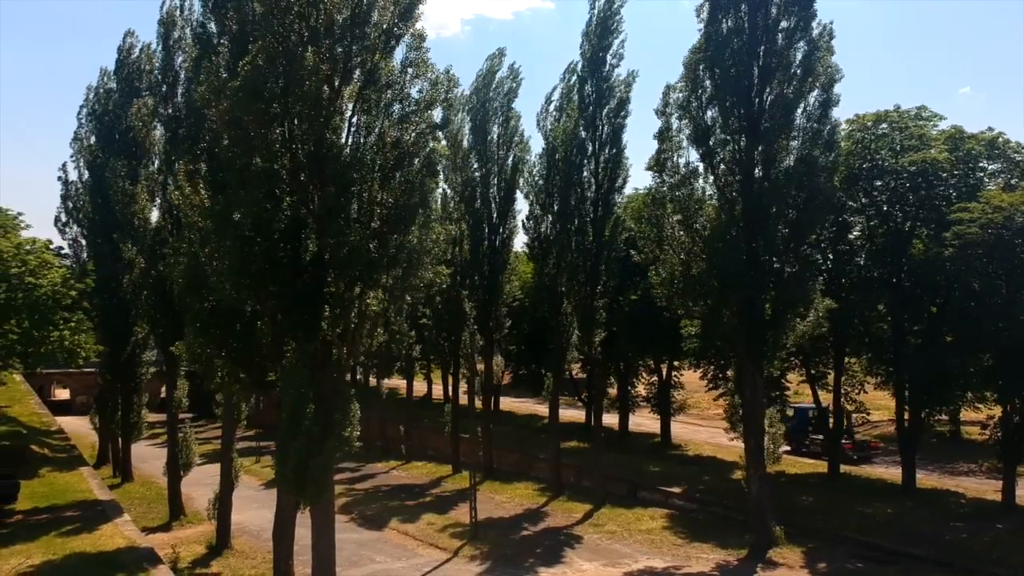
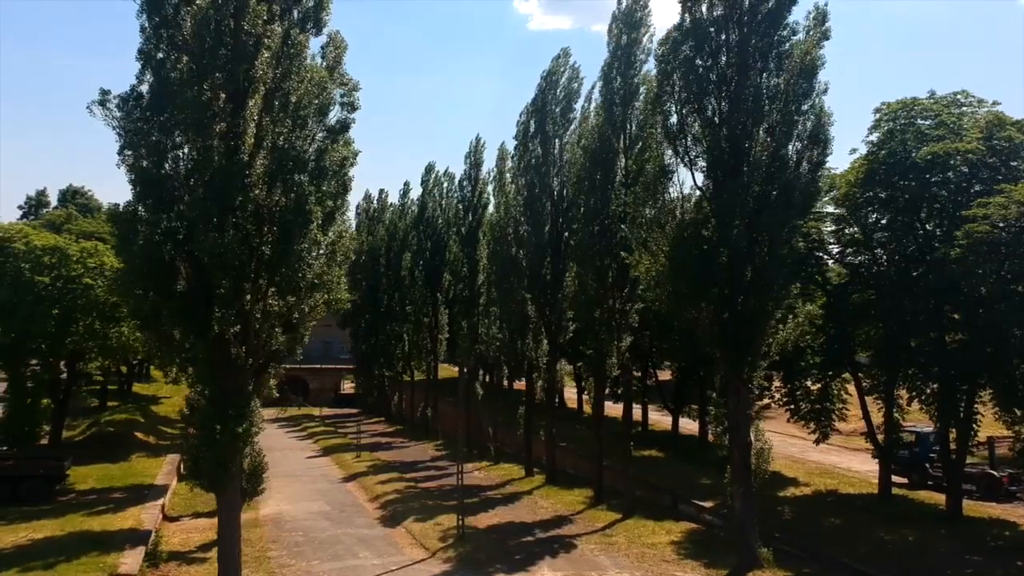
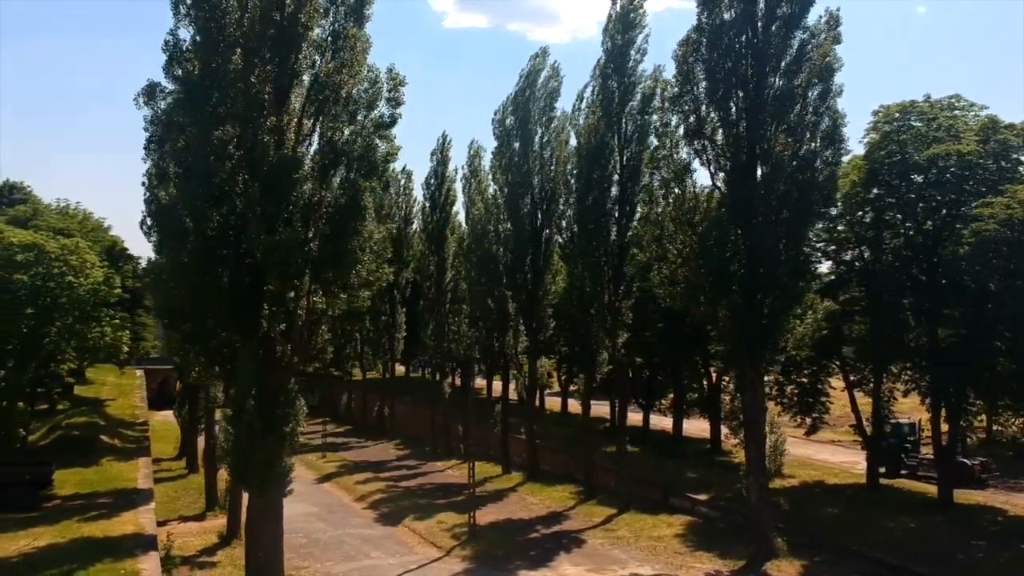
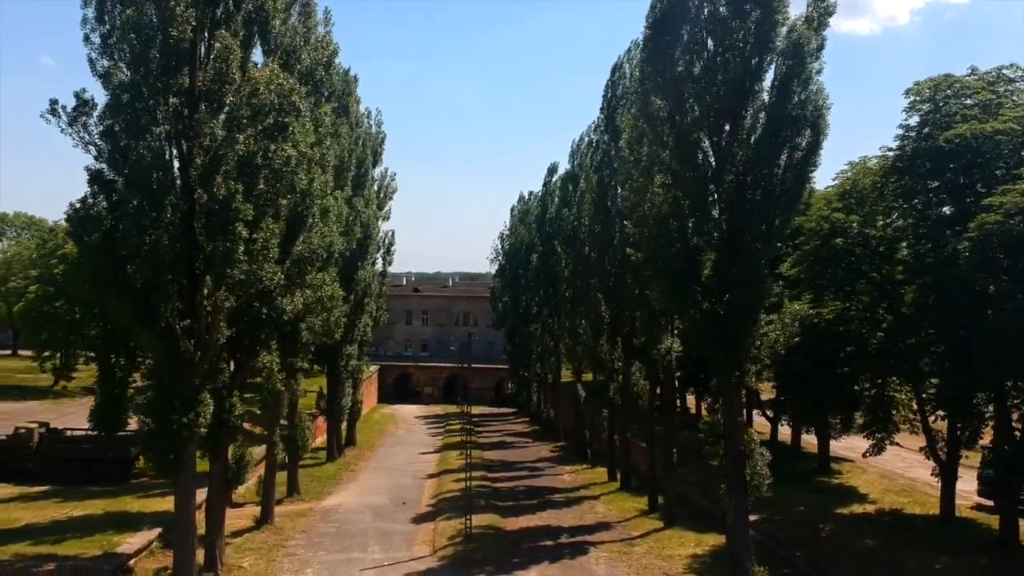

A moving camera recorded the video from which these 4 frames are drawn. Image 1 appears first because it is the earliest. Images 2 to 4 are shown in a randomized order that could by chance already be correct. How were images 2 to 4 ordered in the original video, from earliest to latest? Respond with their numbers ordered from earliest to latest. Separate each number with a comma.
3, 2, 4
